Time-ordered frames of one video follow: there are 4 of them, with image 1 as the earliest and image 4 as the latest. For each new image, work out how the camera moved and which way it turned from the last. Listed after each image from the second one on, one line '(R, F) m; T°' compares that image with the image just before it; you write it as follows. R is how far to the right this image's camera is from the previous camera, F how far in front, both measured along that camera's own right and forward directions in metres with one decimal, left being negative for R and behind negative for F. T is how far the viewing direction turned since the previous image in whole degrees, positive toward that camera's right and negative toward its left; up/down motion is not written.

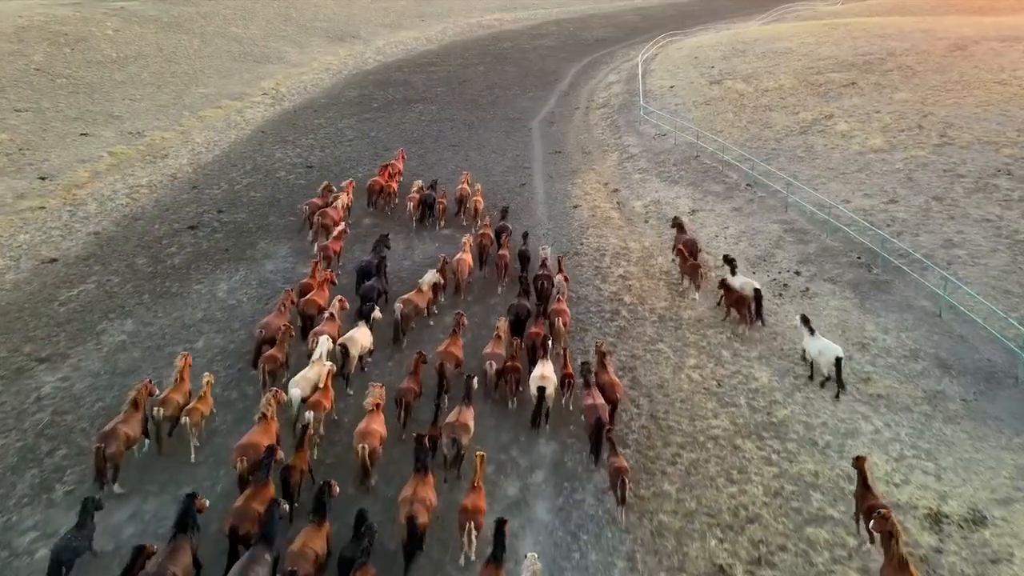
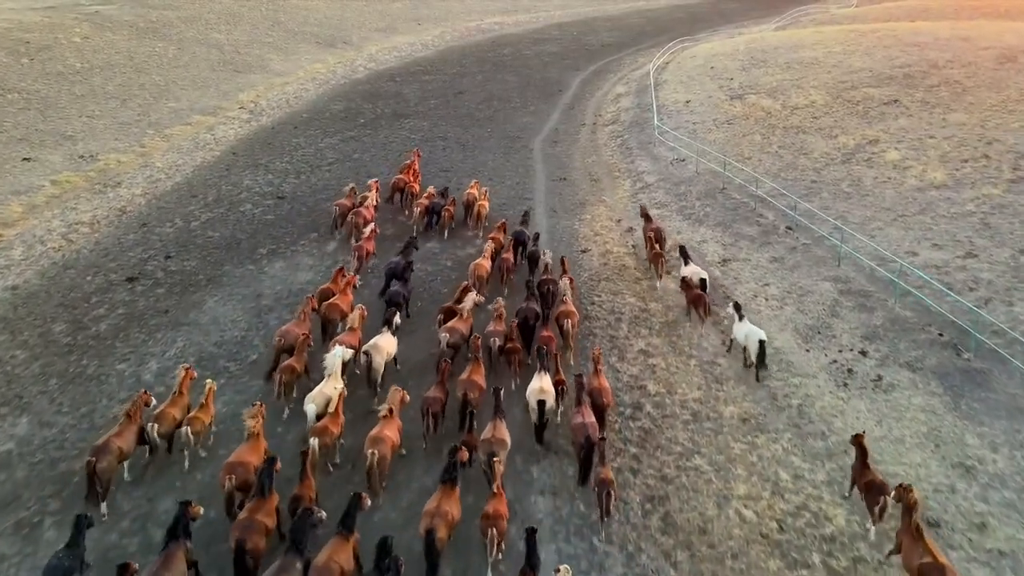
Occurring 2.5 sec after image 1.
(+0.1, +3.2) m; 0°
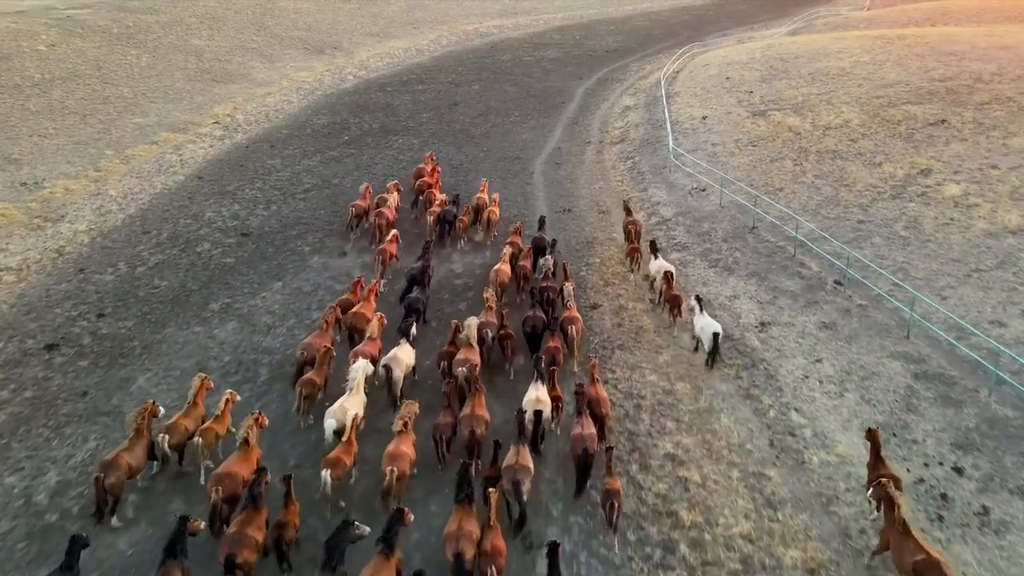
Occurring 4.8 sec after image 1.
(+0.1, +2.8) m; 0°
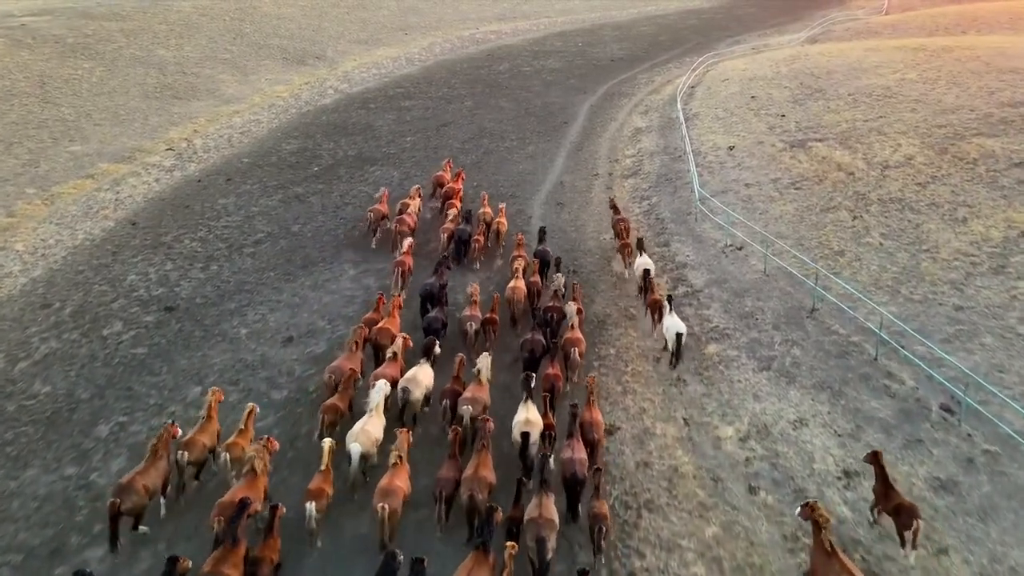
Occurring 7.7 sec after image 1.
(+0.2, +4.0) m; 0°
